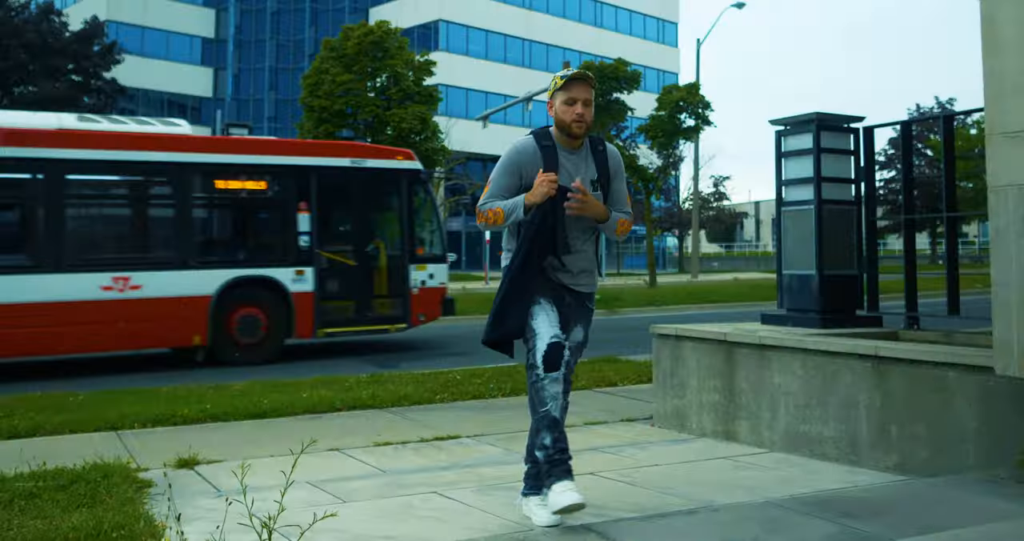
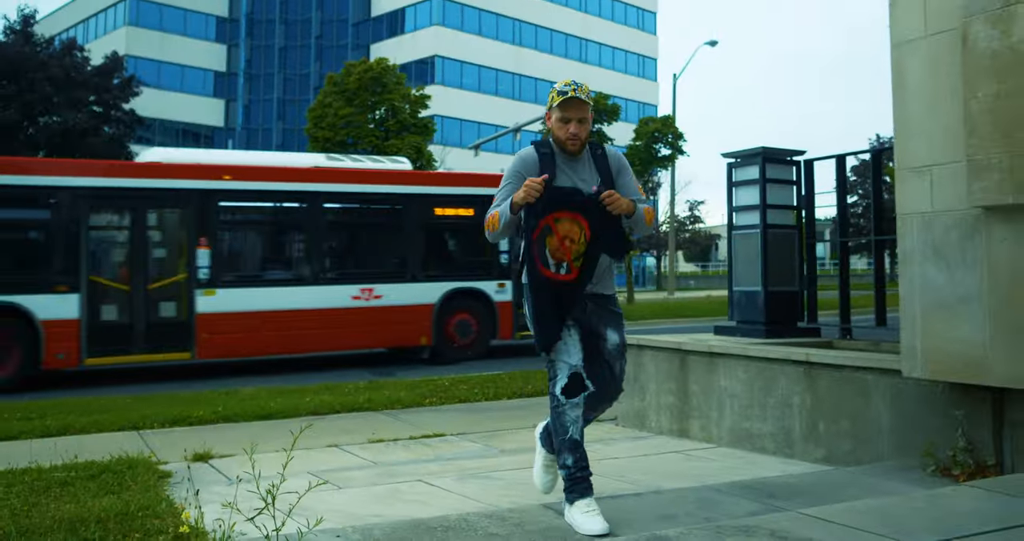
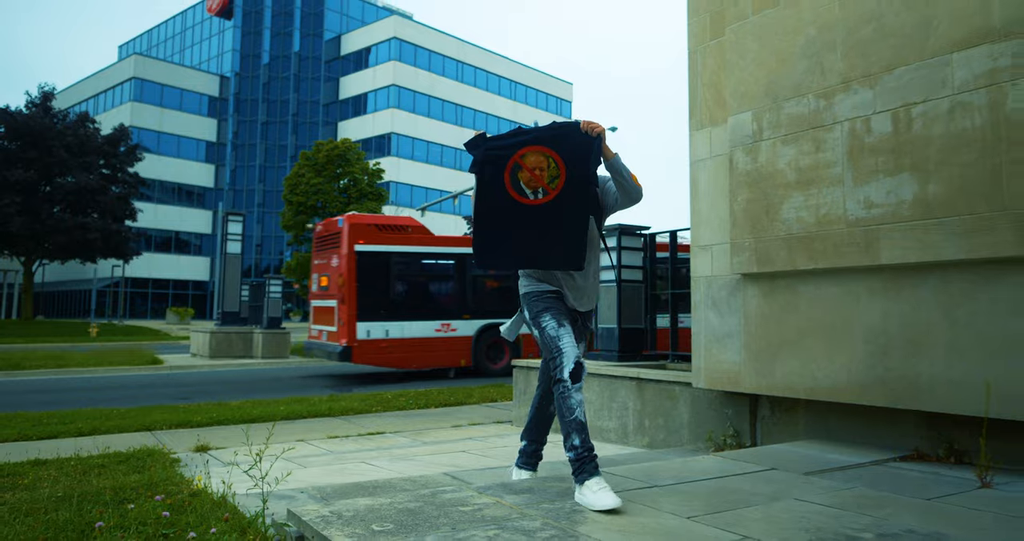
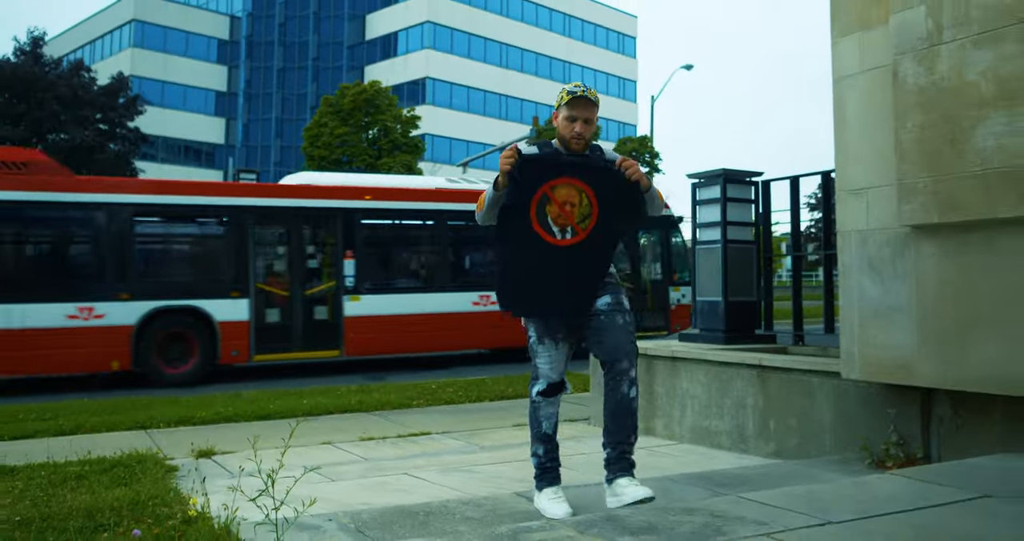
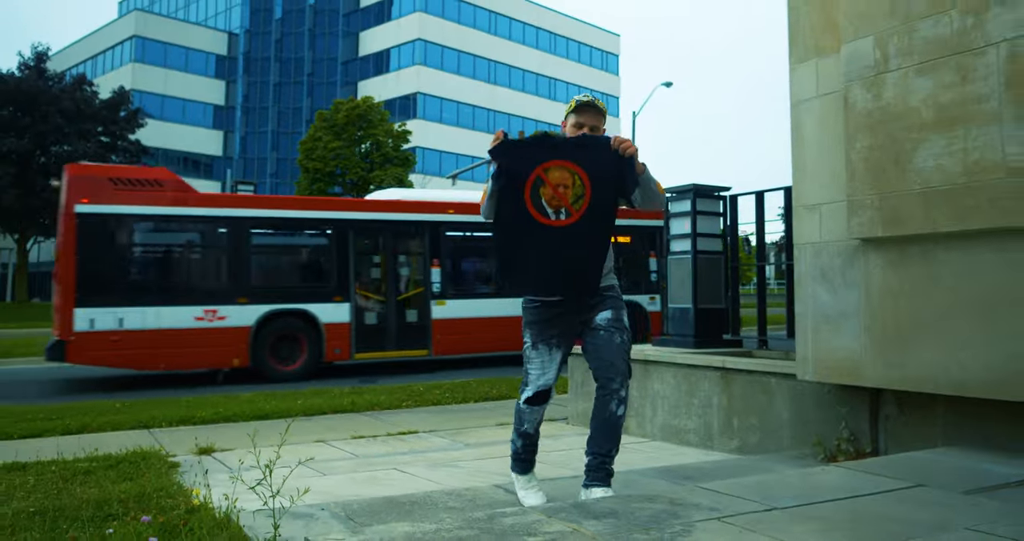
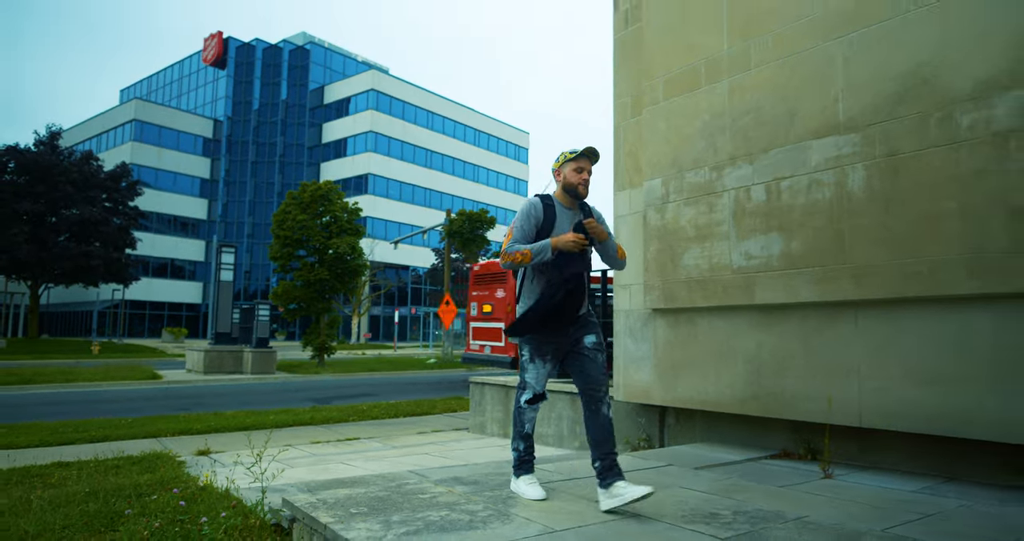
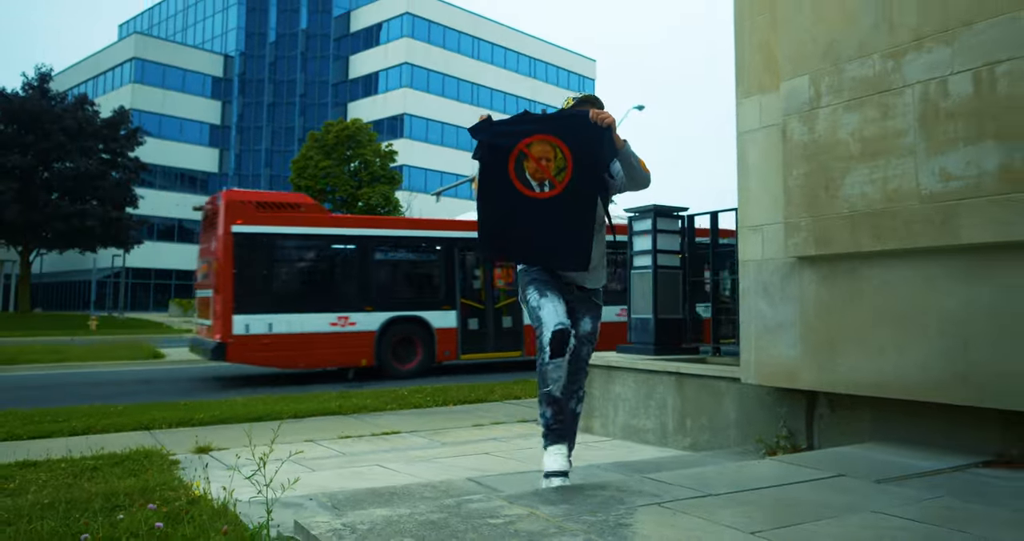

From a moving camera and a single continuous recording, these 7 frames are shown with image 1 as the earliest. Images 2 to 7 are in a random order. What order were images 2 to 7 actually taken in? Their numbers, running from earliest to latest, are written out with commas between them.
2, 4, 5, 7, 3, 6
